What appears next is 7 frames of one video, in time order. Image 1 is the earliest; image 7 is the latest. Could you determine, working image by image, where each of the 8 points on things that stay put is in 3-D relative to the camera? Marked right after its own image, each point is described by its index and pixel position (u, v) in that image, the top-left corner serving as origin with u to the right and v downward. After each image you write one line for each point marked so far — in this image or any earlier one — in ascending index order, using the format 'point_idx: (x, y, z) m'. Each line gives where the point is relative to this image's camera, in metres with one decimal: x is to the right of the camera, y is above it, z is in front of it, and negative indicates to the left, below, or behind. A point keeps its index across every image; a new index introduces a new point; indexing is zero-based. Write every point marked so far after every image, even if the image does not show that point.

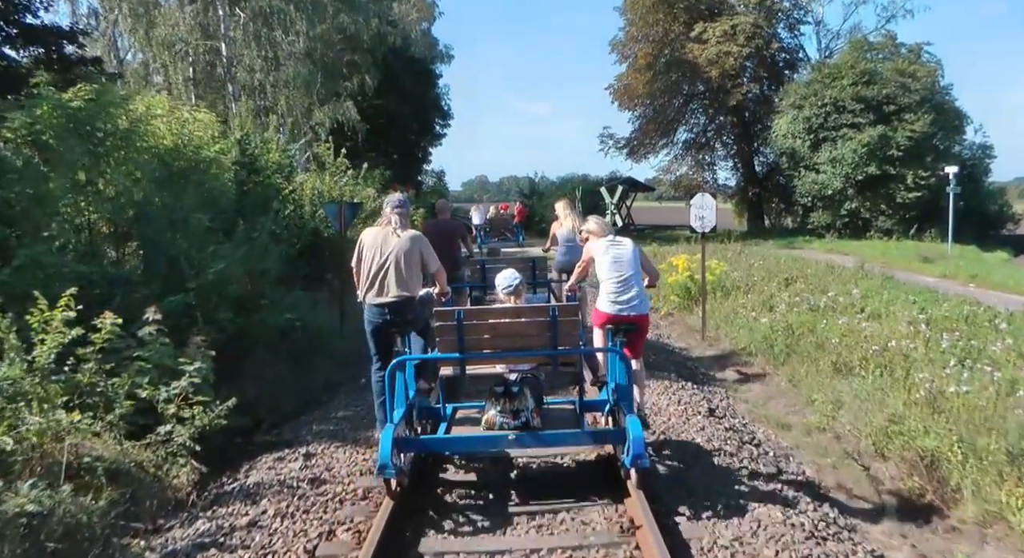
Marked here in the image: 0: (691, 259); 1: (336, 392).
0: (+3.2, +0.4, +14.6) m
1: (-1.8, -1.2, +8.4) m
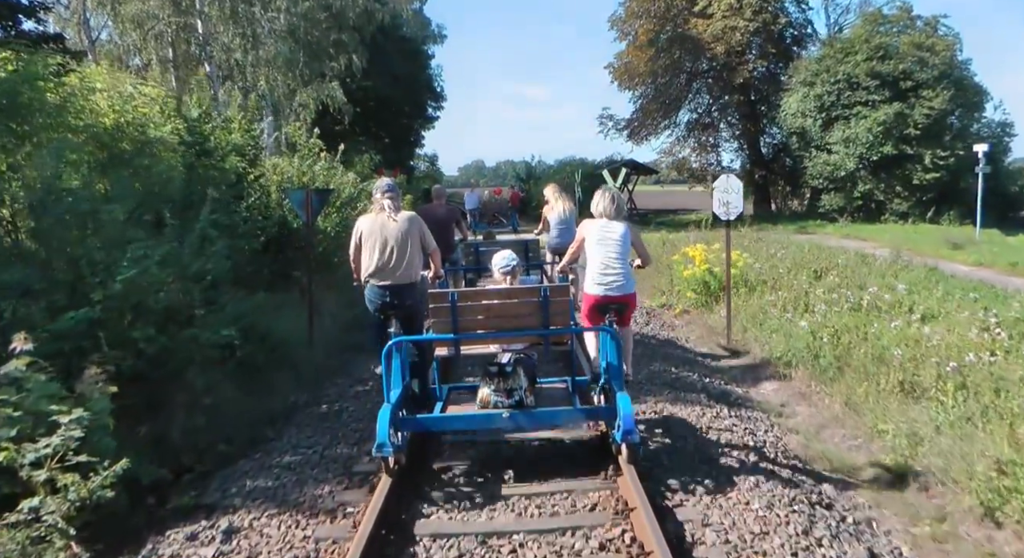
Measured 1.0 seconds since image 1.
0: (+3.2, +0.5, +13.0) m
1: (-1.9, -1.2, +6.9) m
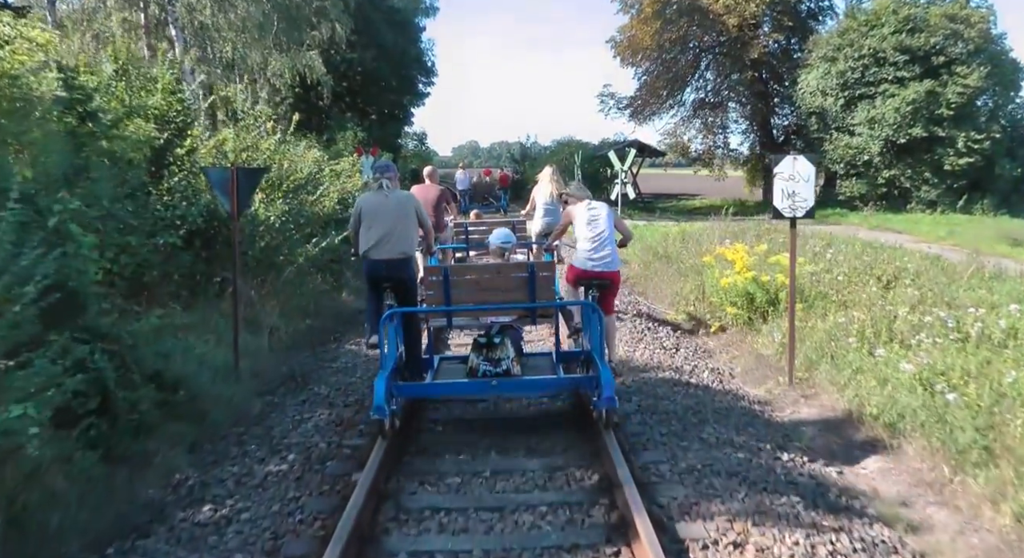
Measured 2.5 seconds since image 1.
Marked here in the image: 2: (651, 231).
0: (+3.0, +0.4, +10.4) m
1: (-2.0, -1.4, +4.3) m
2: (+3.2, +1.0, +18.4) m
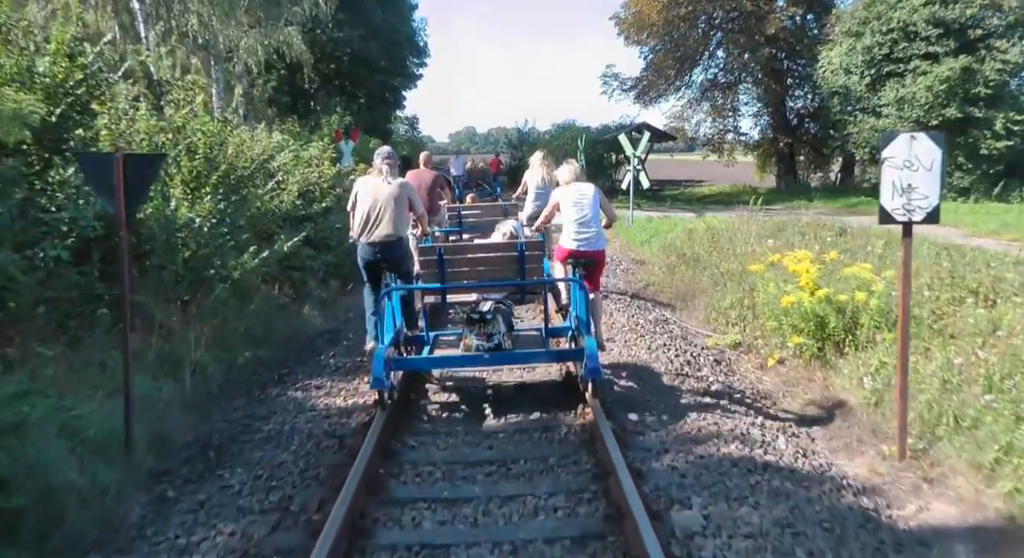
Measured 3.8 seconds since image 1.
0: (+3.0, +0.2, +8.2) m
1: (-2.0, -1.7, +2.1) m
2: (+3.1, +1.0, +16.2) m
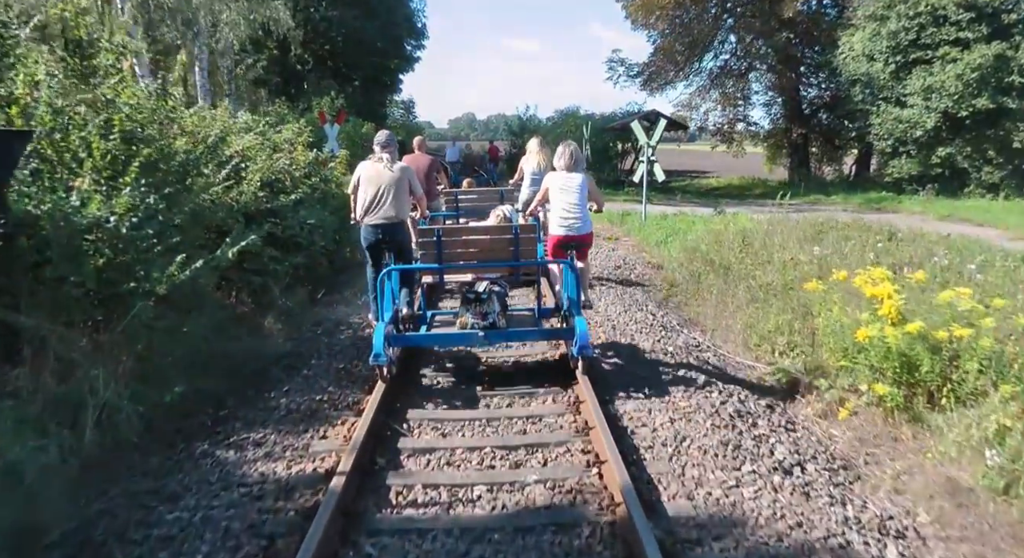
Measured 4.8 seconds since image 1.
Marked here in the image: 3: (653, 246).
0: (+3.0, 0.0, +6.6) m
1: (-2.0, -1.9, +0.5) m
2: (+3.1, +1.0, +14.6) m
3: (+2.3, +0.5, +13.3) m
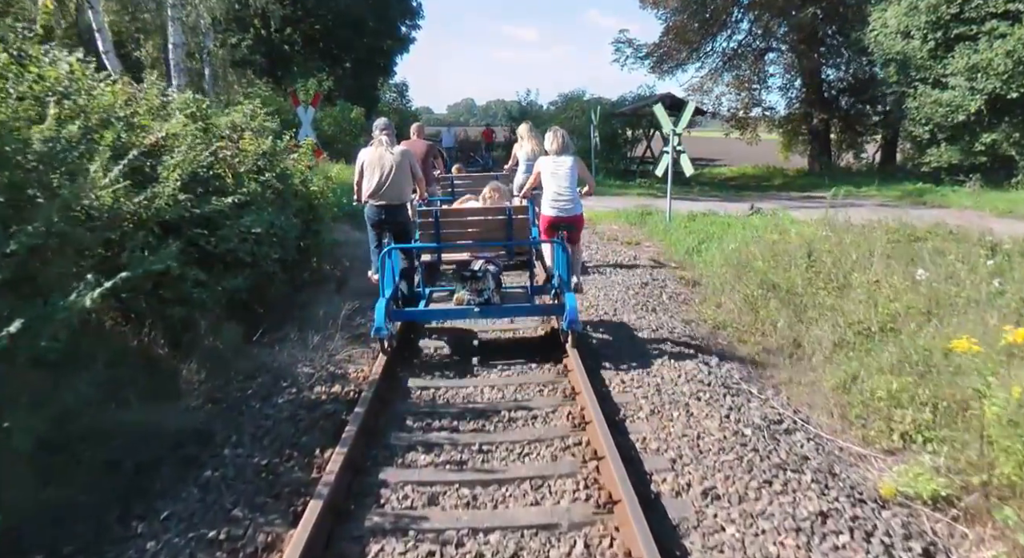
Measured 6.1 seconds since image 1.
0: (+3.1, -0.3, +4.3) m
1: (-1.9, -2.3, -1.8) m
2: (+3.1, +0.8, +12.2) m
3: (+2.4, +0.3, +11.0) m
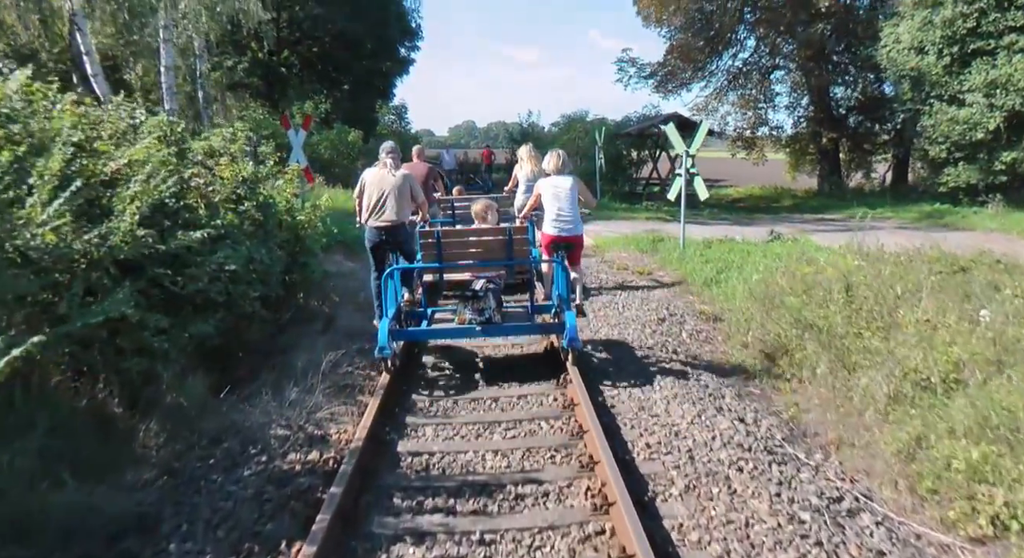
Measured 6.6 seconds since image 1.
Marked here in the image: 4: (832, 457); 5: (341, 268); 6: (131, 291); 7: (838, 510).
0: (+3.1, -0.5, +3.4) m
1: (-1.9, -2.5, -2.7) m
2: (+3.2, +0.3, +11.4) m
3: (+2.4, -0.1, +10.2) m
4: (+2.1, -1.2, +5.4) m
5: (-2.5, +0.2, +12.1) m
6: (-2.7, -0.1, +5.6) m
7: (+1.8, -1.3, +4.4) m
